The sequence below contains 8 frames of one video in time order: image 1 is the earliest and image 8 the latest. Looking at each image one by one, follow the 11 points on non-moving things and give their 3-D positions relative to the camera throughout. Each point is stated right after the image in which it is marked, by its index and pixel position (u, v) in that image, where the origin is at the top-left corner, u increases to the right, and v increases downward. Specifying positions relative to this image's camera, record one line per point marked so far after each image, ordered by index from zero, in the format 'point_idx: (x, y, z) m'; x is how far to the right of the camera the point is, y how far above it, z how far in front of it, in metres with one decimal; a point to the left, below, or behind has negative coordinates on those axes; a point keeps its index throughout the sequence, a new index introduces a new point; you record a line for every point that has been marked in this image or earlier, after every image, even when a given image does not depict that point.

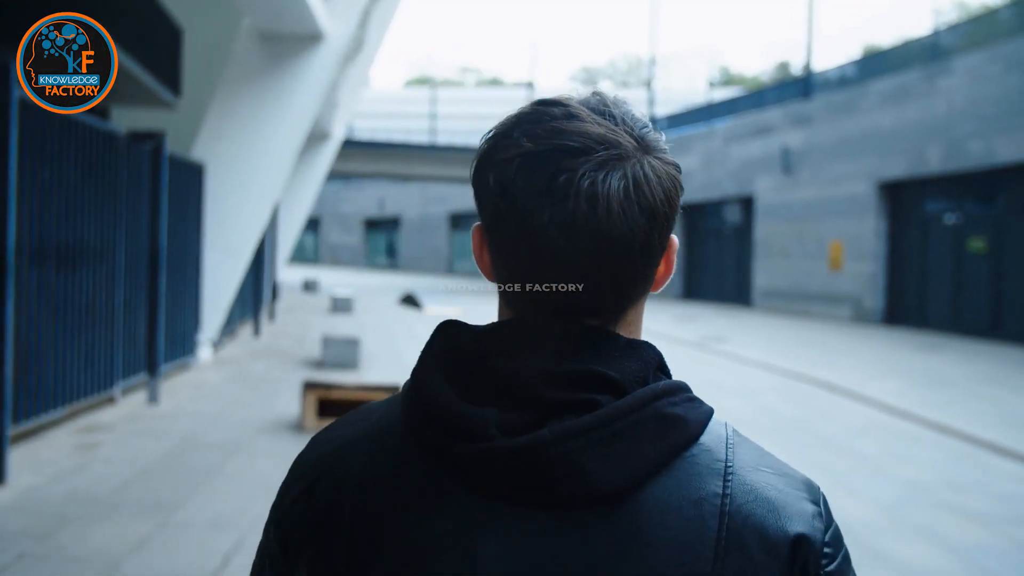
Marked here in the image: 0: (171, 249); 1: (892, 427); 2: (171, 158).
0: (-3.8, +0.4, +8.7) m
1: (+3.9, -1.4, +8.1) m
2: (-3.8, +1.4, +8.7) m
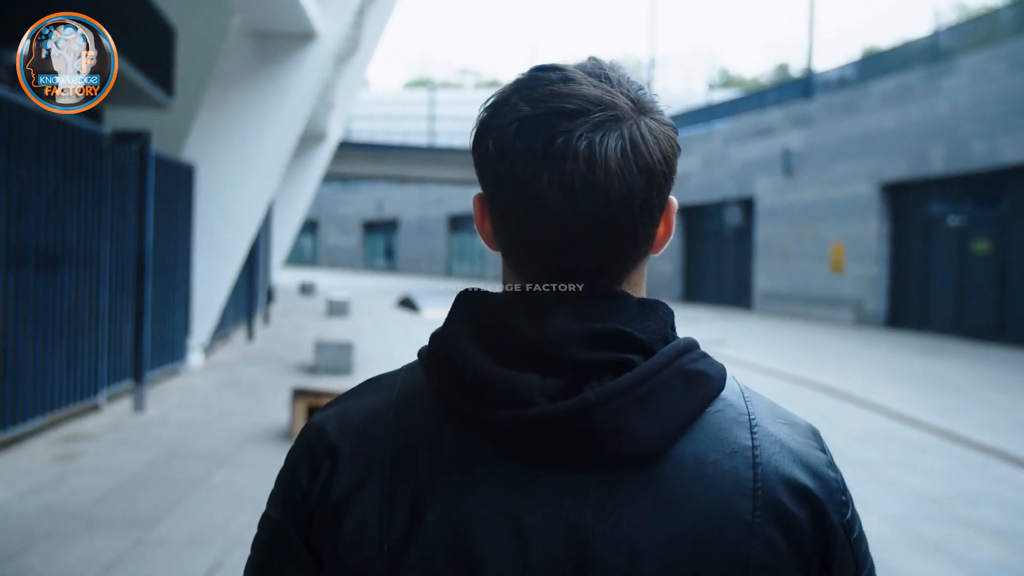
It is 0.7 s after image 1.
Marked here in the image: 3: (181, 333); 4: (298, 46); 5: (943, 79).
0: (-3.9, +0.4, +8.5) m
1: (+3.9, -1.5, +7.9) m
2: (-3.9, +1.4, +8.5) m
3: (-4.0, -0.5, +9.3) m
4: (-2.8, +3.2, +10.2) m
5: (+8.8, +4.2, +15.9) m
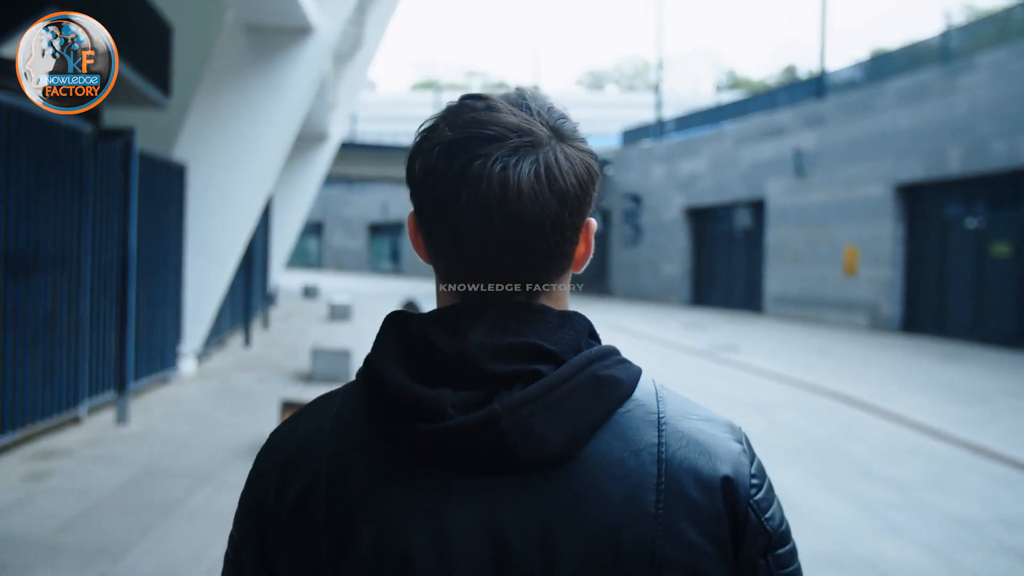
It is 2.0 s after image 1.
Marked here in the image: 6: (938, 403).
0: (-3.8, +0.3, +8.1) m
1: (+3.9, -1.5, +7.5) m
2: (-3.8, +1.3, +8.1) m
3: (-3.9, -0.6, +9.0) m
4: (-2.8, +3.1, +9.9) m
5: (+8.9, +4.2, +15.4) m
6: (+5.3, -1.4, +9.7) m
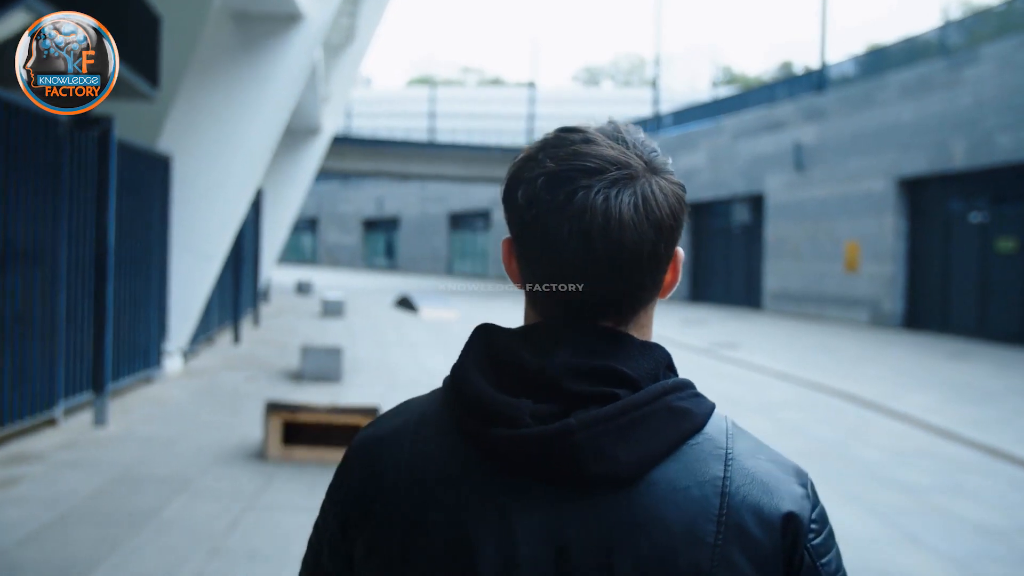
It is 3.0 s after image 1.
0: (-3.8, +0.4, +7.8) m
1: (+3.9, -1.5, +7.2) m
2: (-3.9, +1.4, +7.8) m
3: (-4.0, -0.5, +8.7) m
4: (-2.8, +3.2, +9.6) m
5: (+8.8, +4.2, +15.2) m
6: (+5.3, -1.4, +9.5) m
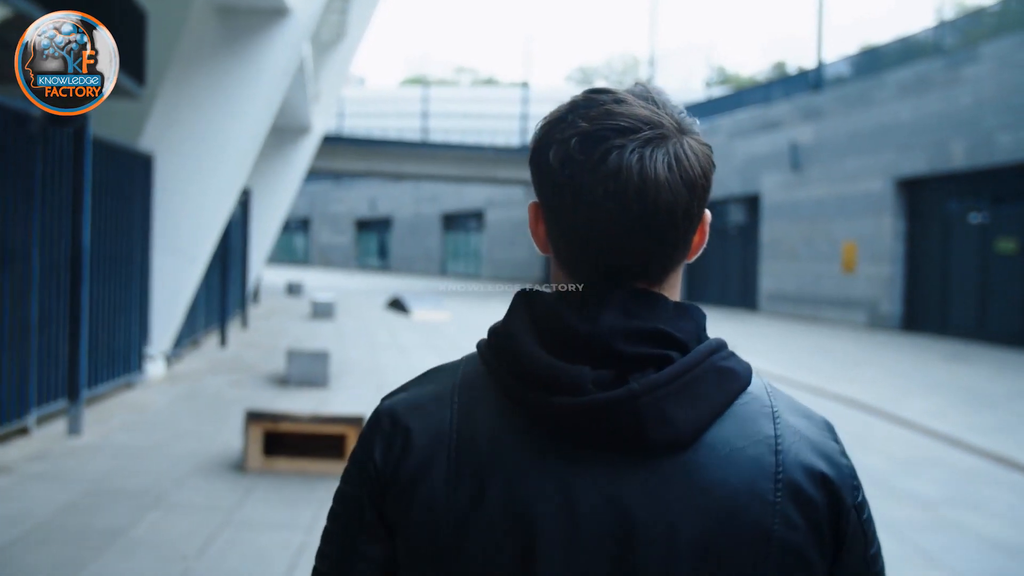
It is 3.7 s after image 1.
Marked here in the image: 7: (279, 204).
0: (-3.9, +0.3, +7.5) m
1: (+3.8, -1.5, +7.0) m
2: (-3.9, +1.4, +7.5) m
3: (-4.0, -0.6, +8.4) m
4: (-2.9, +3.1, +9.3) m
5: (+8.7, +4.2, +15.0) m
6: (+5.2, -1.4, +9.3) m
7: (-5.1, +1.9, +17.2) m
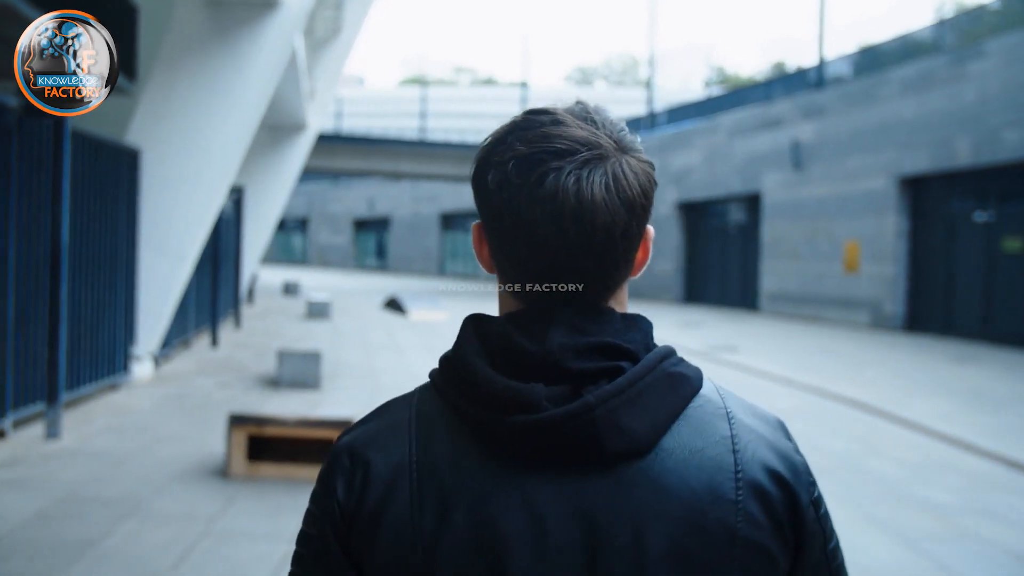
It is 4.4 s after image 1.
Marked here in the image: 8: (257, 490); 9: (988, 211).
0: (-4.0, +0.4, +7.3) m
1: (+3.8, -1.5, +6.8) m
2: (-4.0, +1.4, +7.3) m
3: (-4.1, -0.6, +8.1) m
4: (-2.9, +3.2, +9.0) m
5: (+8.6, +4.2, +14.8) m
6: (+5.2, -1.4, +9.0) m
7: (-5.2, +1.9, +16.9) m
8: (-1.6, -1.3, +5.1) m
9: (+9.0, +1.5, +14.8) m
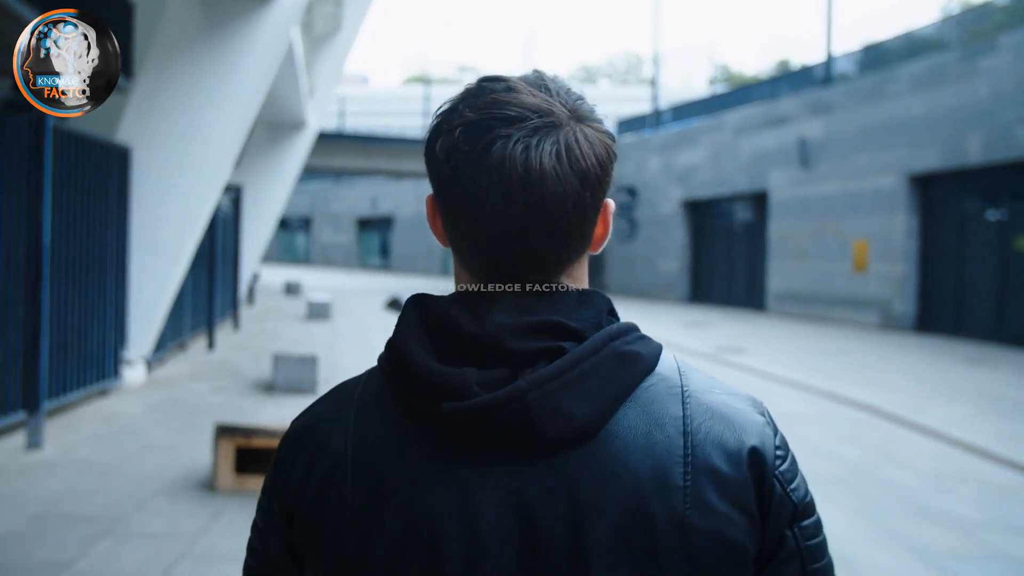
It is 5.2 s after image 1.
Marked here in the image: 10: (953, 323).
0: (-3.9, +0.3, +7.1) m
1: (+3.8, -1.5, +6.5) m
2: (-4.0, +1.4, +7.1) m
3: (-4.0, -0.6, +7.9) m
4: (-2.9, +3.1, +8.8) m
5: (+8.7, +4.2, +14.5) m
6: (+5.2, -1.4, +8.8) m
7: (-5.1, +1.9, +16.7) m
8: (-1.6, -1.3, +4.8) m
9: (+9.0, +1.5, +14.5) m
10: (+8.8, -0.7, +15.6) m
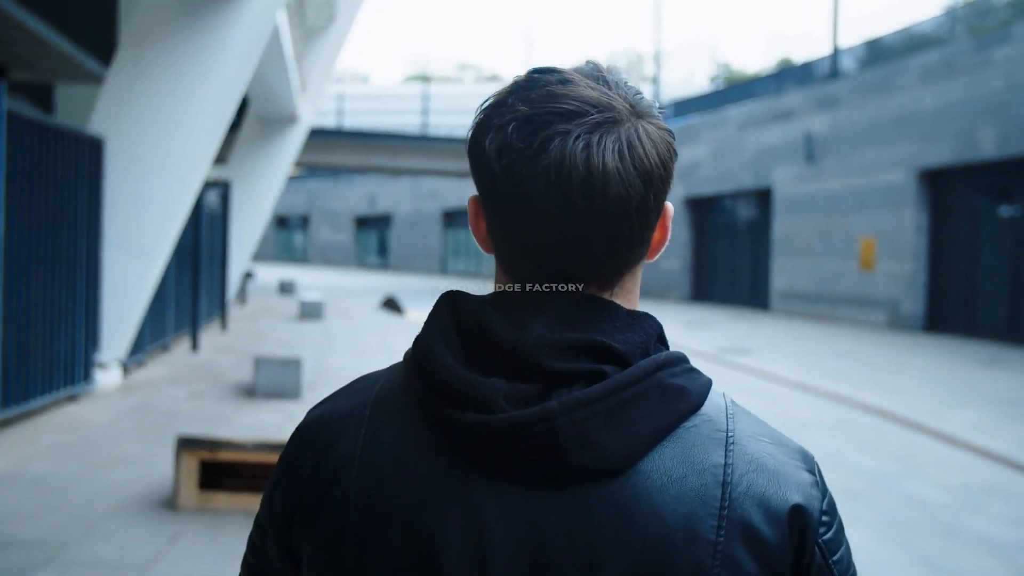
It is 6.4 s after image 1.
0: (-4.0, +0.3, +6.6) m
1: (+3.8, -1.5, +6.1) m
2: (-4.0, +1.4, +6.6) m
3: (-4.1, -0.6, +7.5) m
4: (-3.0, +3.1, +8.4) m
5: (+8.6, +4.2, +14.0) m
6: (+5.1, -1.4, +8.3) m
7: (-5.2, +1.9, +16.3) m
8: (-1.7, -1.3, +4.4) m
9: (+9.0, +1.5, +14.1) m
10: (+8.7, -0.7, +15.1) m
